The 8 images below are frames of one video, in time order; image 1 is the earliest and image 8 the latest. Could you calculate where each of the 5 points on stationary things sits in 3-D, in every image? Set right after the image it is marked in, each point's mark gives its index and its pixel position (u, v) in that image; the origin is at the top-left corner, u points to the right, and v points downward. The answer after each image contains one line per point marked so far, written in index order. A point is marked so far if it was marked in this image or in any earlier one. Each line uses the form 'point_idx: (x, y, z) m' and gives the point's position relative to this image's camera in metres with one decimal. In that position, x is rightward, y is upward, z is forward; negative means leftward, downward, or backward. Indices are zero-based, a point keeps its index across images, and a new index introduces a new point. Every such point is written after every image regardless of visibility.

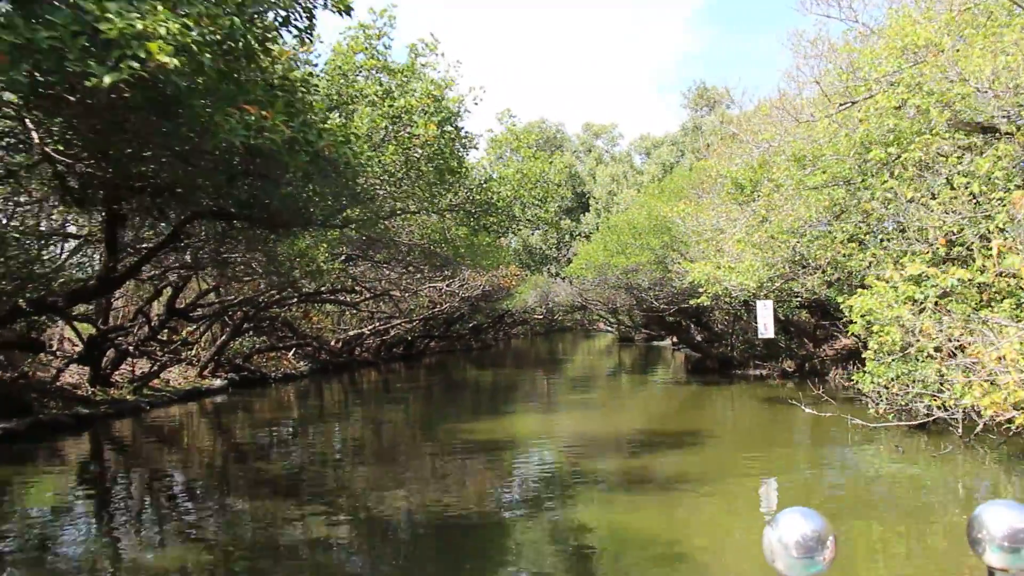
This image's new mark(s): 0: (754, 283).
0: (+3.3, +0.1, +16.0) m
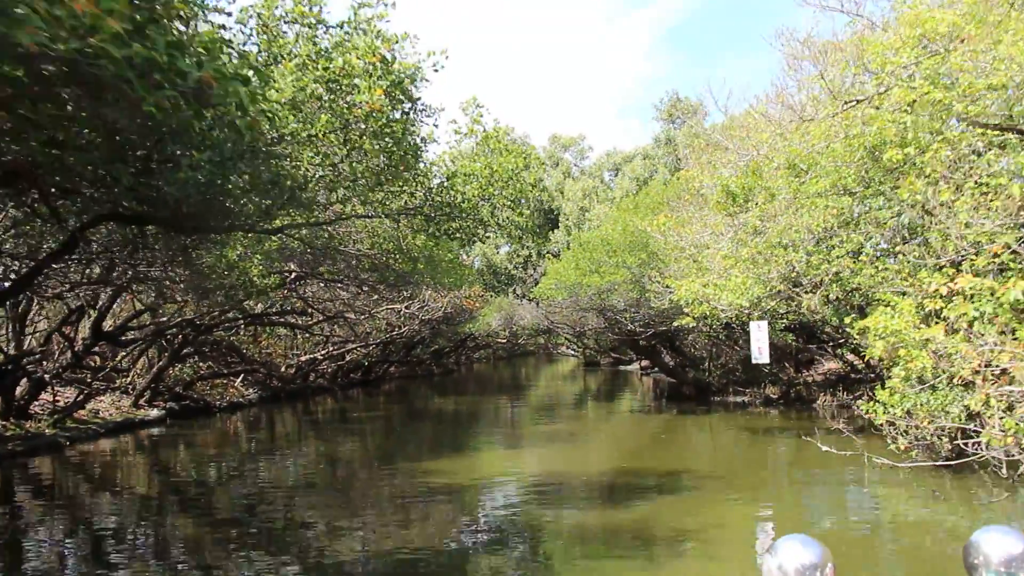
0: (+2.8, -0.2, +14.6) m
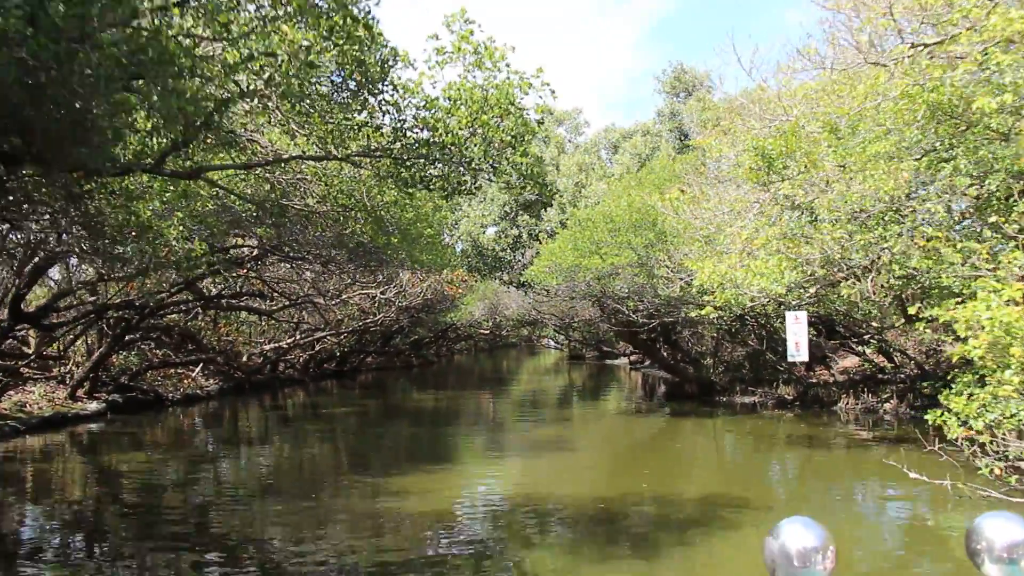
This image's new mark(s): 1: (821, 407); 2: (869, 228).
0: (+2.7, 0.0, +12.5) m
1: (+4.8, -1.9, +18.6) m
2: (+3.2, +0.5, +10.7) m
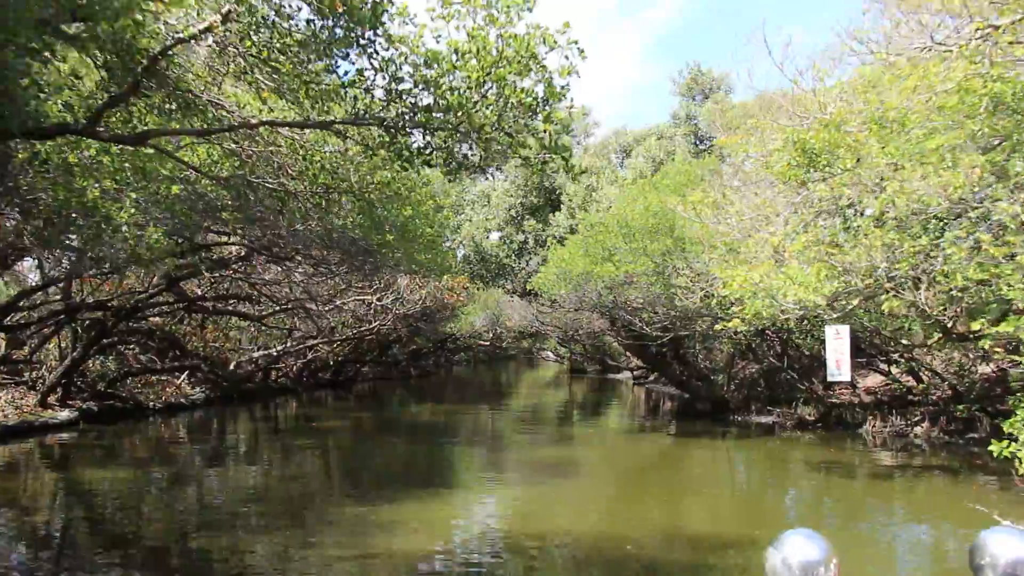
0: (+2.8, -0.1, +11.4) m
1: (+4.9, -2.1, +17.4) m
2: (+3.3, +0.4, +9.6) m
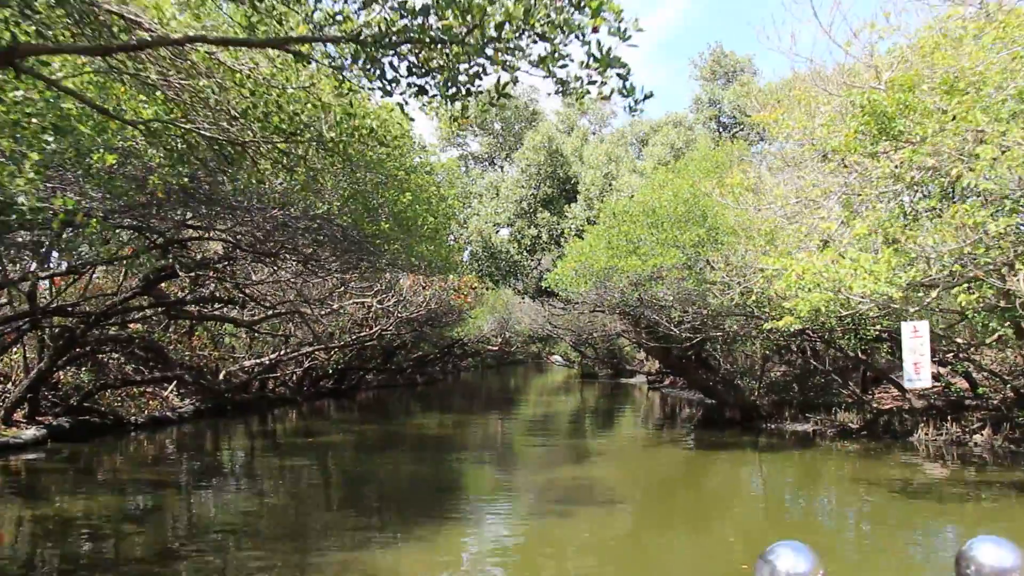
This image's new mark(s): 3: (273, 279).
0: (+2.9, 0.0, +9.9) m
1: (+5.0, -2.0, +15.9) m
2: (+3.4, +0.5, +8.1) m
3: (-2.8, +0.1, +14.1) m
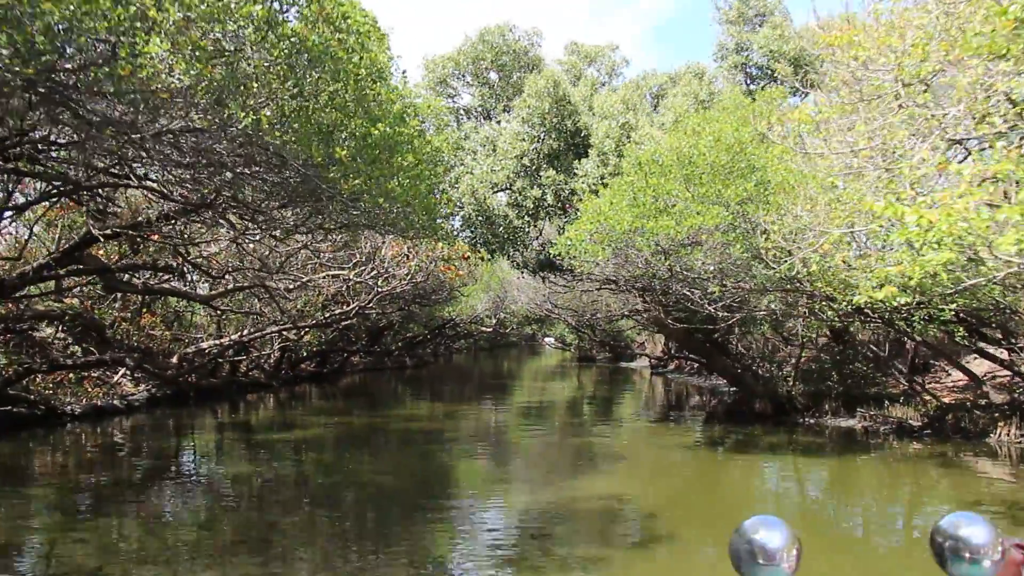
0: (+2.9, +0.2, +7.5) m
1: (+5.0, -1.7, +13.6) m
2: (+3.5, +0.7, +5.7) m
3: (-2.8, +0.4, +11.7) m
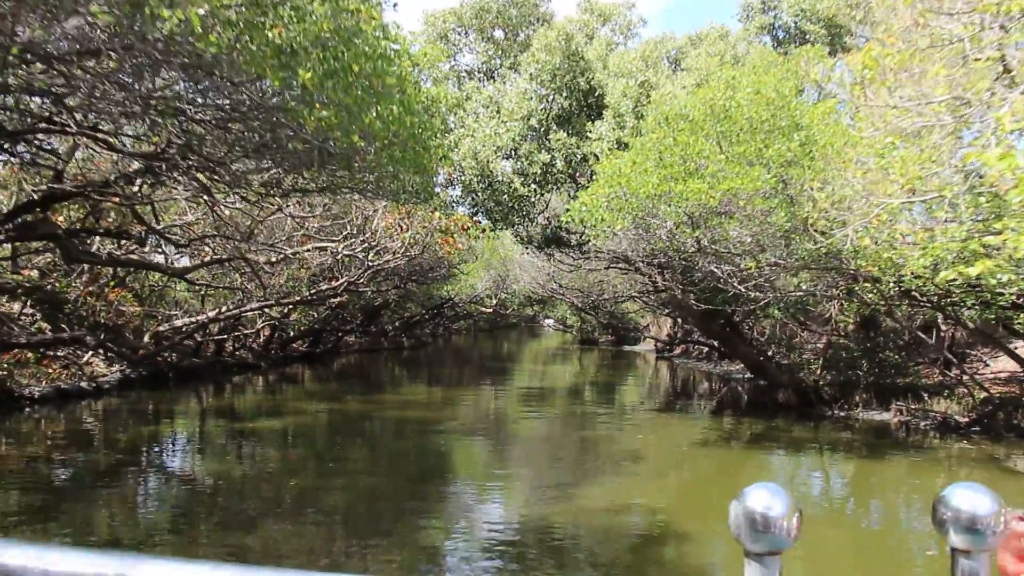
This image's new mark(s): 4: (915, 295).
0: (+3.0, +0.3, +6.2) m
1: (+5.1, -1.5, +12.3) m
2: (+3.5, +0.8, +4.4) m
3: (-2.8, +0.7, +10.4) m
4: (+3.7, -0.1, +11.1) m
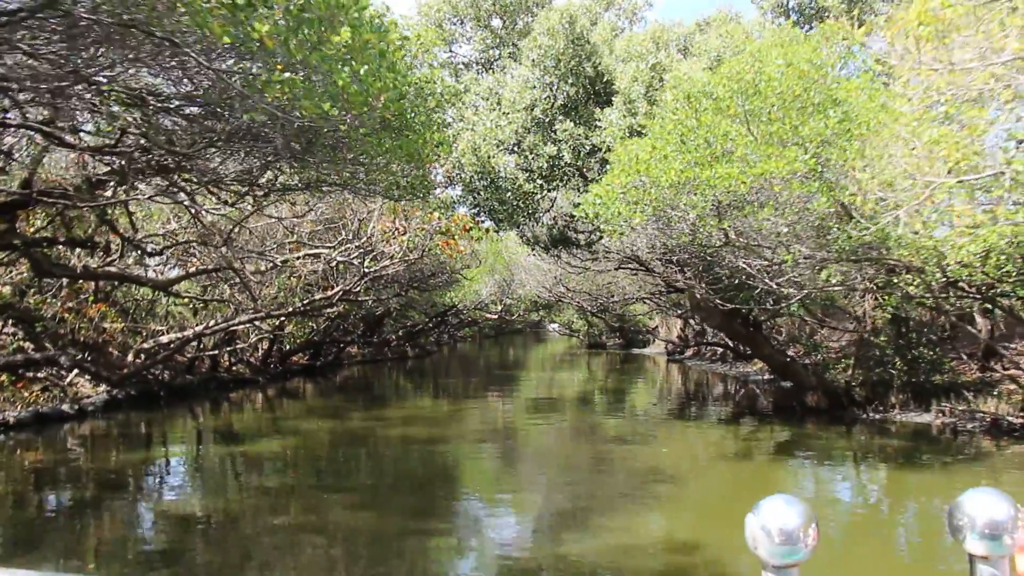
0: (+3.0, +0.4, +5.3) m
1: (+5.2, -1.4, +11.3) m
2: (+3.5, +0.9, +3.5) m
3: (-2.7, +0.6, +9.5) m
4: (+3.8, 0.0, +10.2) m
